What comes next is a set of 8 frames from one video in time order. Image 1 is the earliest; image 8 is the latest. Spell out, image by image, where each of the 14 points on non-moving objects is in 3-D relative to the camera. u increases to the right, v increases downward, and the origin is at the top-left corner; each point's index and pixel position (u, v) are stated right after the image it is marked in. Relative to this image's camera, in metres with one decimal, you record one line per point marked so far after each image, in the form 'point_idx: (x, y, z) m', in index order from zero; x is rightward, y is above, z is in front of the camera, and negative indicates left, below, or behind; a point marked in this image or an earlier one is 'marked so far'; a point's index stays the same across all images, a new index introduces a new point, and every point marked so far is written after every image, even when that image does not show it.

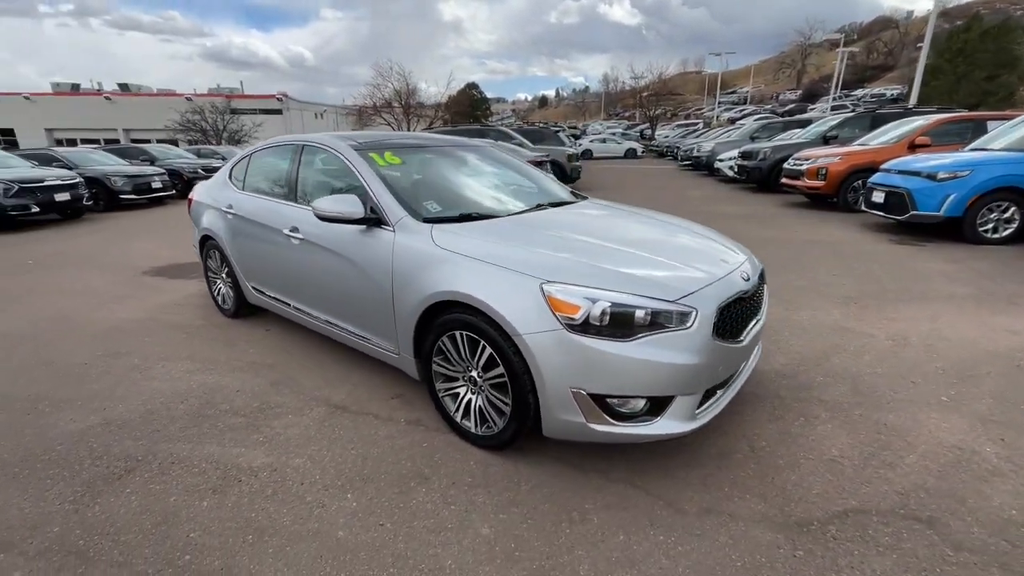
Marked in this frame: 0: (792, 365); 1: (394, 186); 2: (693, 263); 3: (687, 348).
0: (+2.2, -0.6, +3.7) m
1: (-0.8, +0.7, +3.2) m
2: (+1.0, +0.1, +2.6) m
3: (+0.8, -0.3, +2.3) m
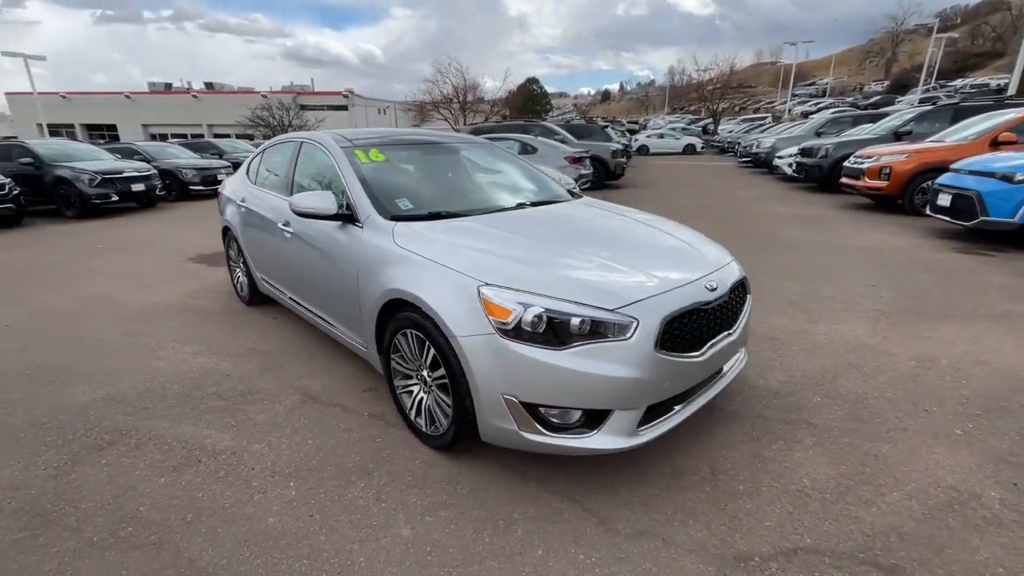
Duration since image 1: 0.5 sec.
0: (+2.0, -0.7, +3.4) m
1: (-1.0, +0.7, +3.3) m
2: (+0.7, +0.1, +2.5) m
3: (+0.5, -0.3, +2.2) m
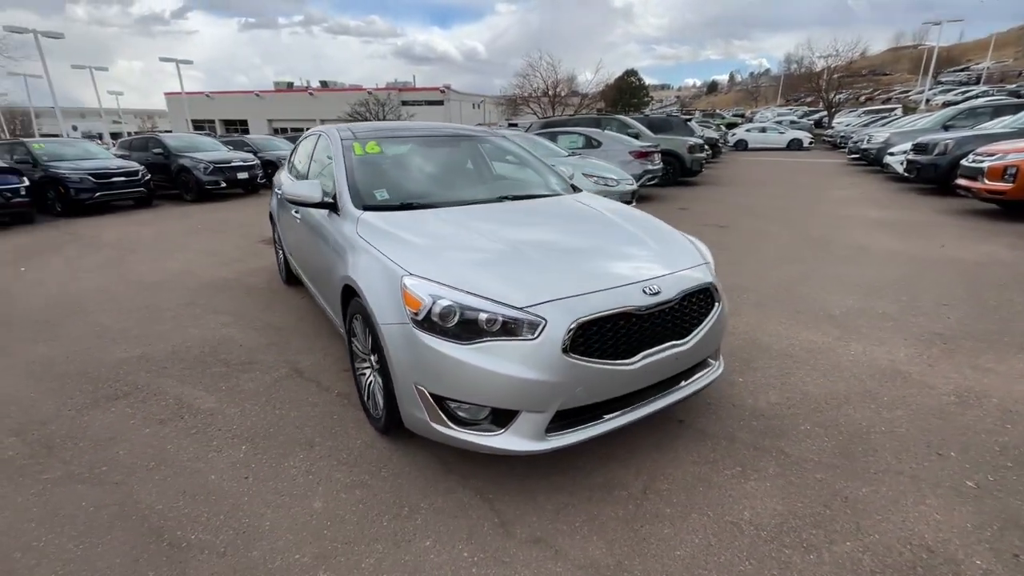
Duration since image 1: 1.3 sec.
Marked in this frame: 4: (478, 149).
0: (+1.7, -0.8, +3.1) m
1: (-1.1, +0.8, +3.5) m
2: (+0.4, +0.1, +2.4) m
3: (+0.1, -0.3, +2.1) m
4: (-0.4, +1.2, +4.1) m
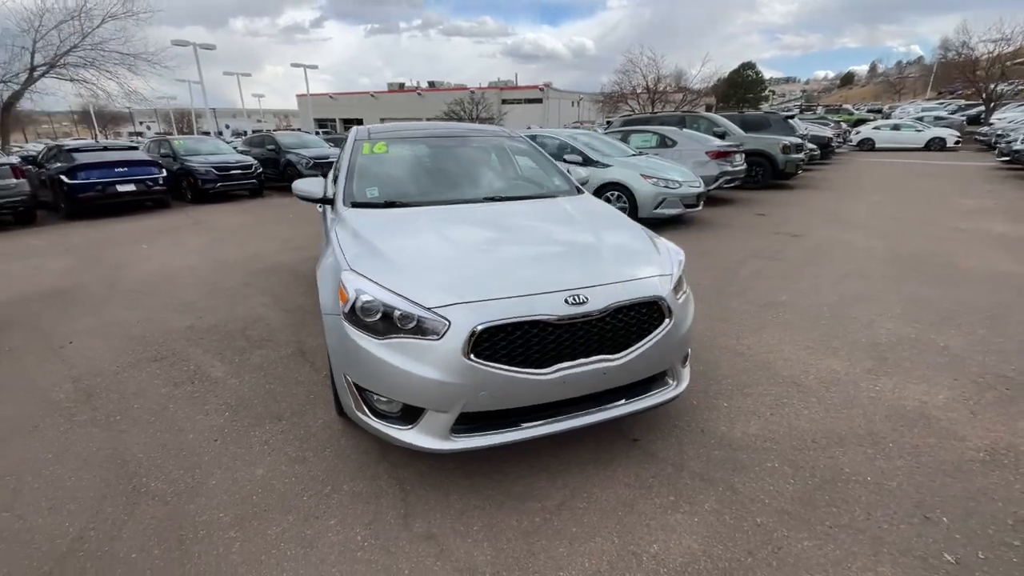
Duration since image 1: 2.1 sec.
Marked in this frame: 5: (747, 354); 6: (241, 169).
0: (+1.4, -0.9, +2.8) m
1: (-1.2, +0.9, +3.7) m
2: (0.0, +0.1, +2.3) m
3: (-0.3, -0.3, +2.1) m
4: (-0.3, +1.2, +4.2) m
5: (+1.8, -0.5, +3.7) m
6: (-7.9, +3.5, +13.9) m
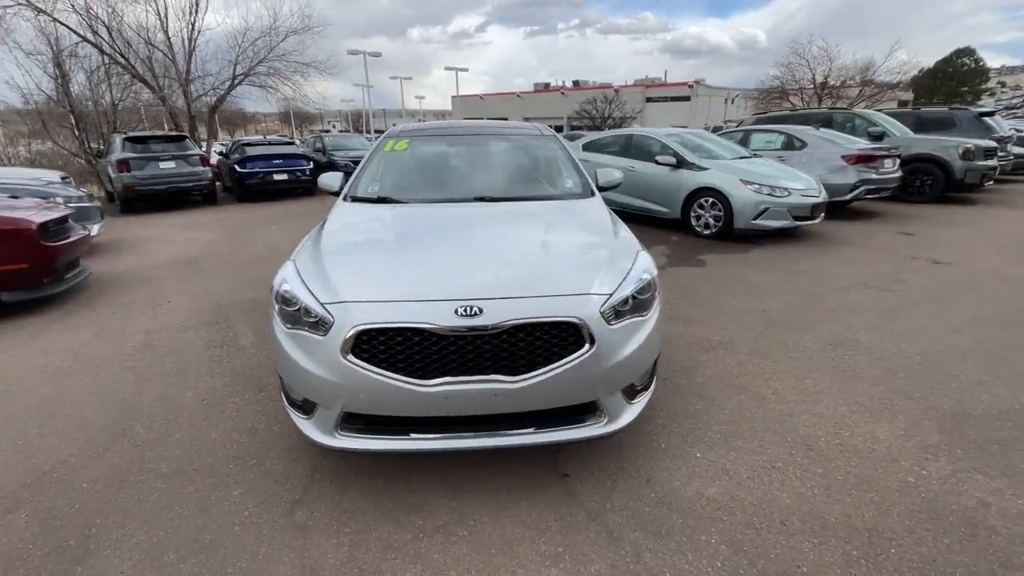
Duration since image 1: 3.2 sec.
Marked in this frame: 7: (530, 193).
0: (+1.0, -1.0, +2.3) m
1: (-1.1, +1.0, +3.9) m
2: (-0.4, 0.0, +2.2) m
3: (-0.9, -0.3, +2.2) m
4: (-0.1, +1.2, +4.1) m
5: (+1.7, -0.7, +3.1) m
6: (-4.5, +4.1, +15.5) m
7: (+0.1, +0.7, +3.6) m
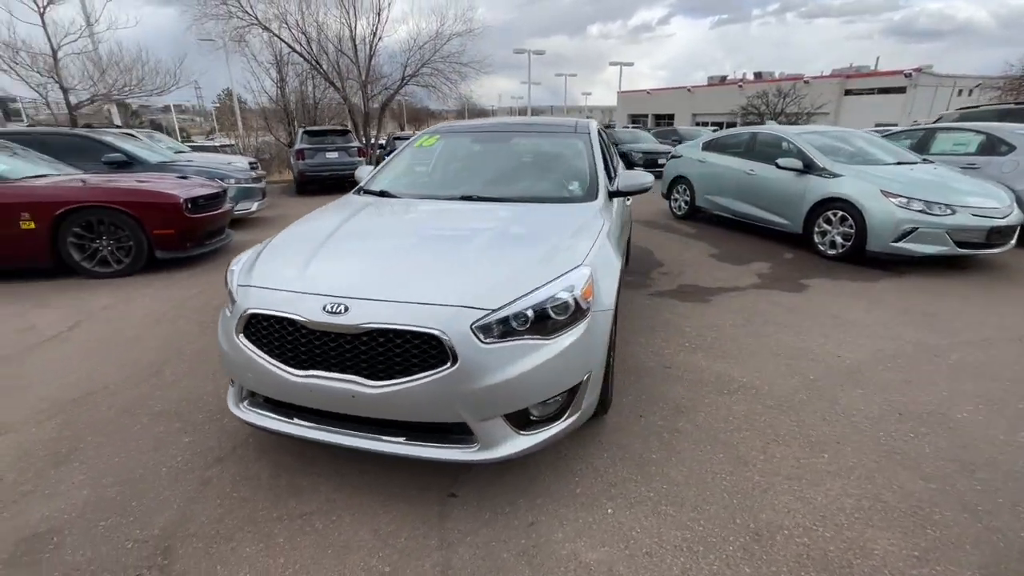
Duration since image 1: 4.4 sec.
0: (+0.3, -1.1, +1.9) m
1: (-1.0, +1.0, +4.0) m
2: (-0.9, +0.1, +2.3) m
3: (-1.4, -0.2, +2.4) m
4: (+0.1, +1.2, +3.9) m
5: (+1.2, -0.9, +2.5) m
6: (-0.2, +4.4, +16.1) m
7: (+0.1, +0.7, +3.4) m
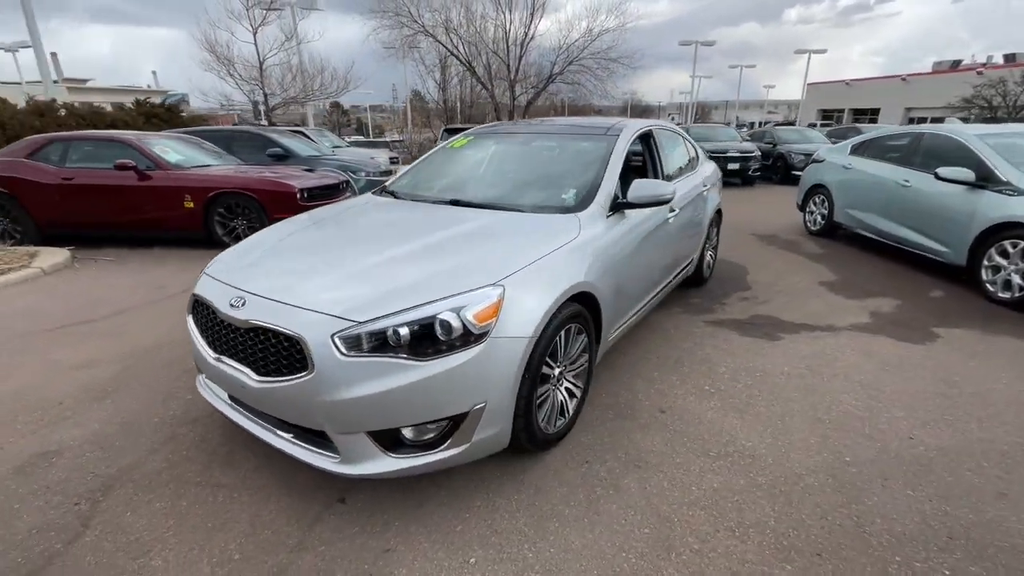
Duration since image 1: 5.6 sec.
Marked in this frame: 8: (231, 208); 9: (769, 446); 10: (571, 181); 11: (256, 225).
0: (-0.4, -1.2, +1.7) m
1: (-0.7, +1.1, +4.1) m
2: (-1.3, +0.1, +2.4) m
3: (-1.8, -0.1, +2.7) m
4: (+0.3, +1.1, +3.7) m
5: (+0.7, -1.1, +2.0) m
6: (+4.0, +4.2, +15.3) m
7: (+0.1, +0.6, +3.2) m
8: (-4.1, +1.2, +6.9) m
9: (+1.4, -0.9, +2.7) m
10: (+0.4, +0.7, +3.2) m
11: (-3.7, +0.9, +7.0) m
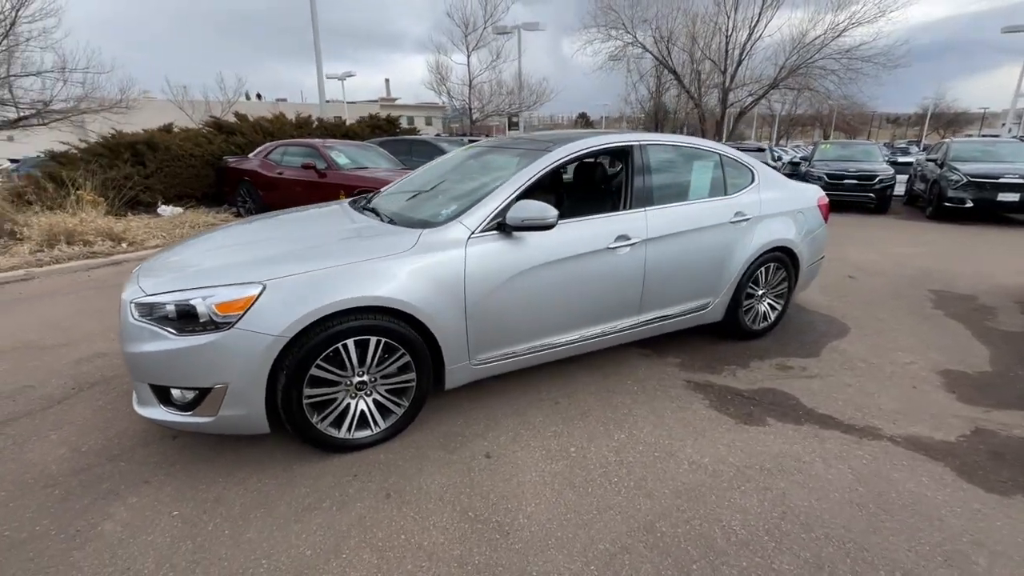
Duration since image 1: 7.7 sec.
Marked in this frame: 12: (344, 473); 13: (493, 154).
0: (-1.9, -1.1, +2.2) m
1: (-0.8, +1.1, +4.4) m
2: (-2.2, +0.3, +3.2) m
3: (-2.6, +0.1, +3.6) m
4: (-0.1, +0.9, +3.6) m
5: (-0.8, -1.2, +1.9) m
6: (+8.8, +2.8, +12.2) m
7: (-0.6, +0.5, +3.2) m
8: (-2.5, +1.5, +8.4) m
9: (+0.1, -1.1, +2.2) m
10: (-0.2, +0.6, +3.1) m
11: (-2.2, +1.2, +8.3) m
12: (-0.9, -1.0, +2.5) m
13: (-0.1, +1.0, +3.7) m
